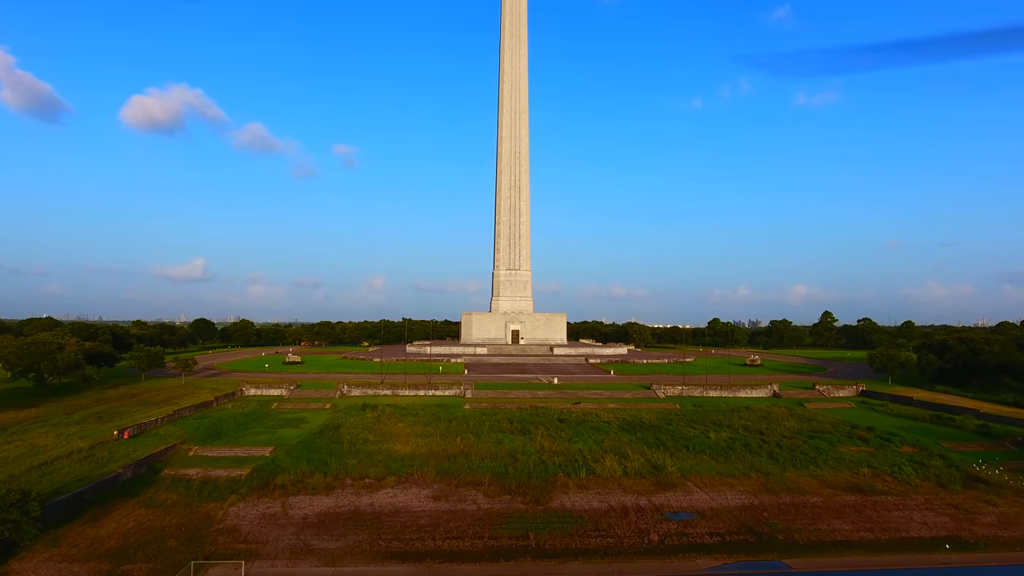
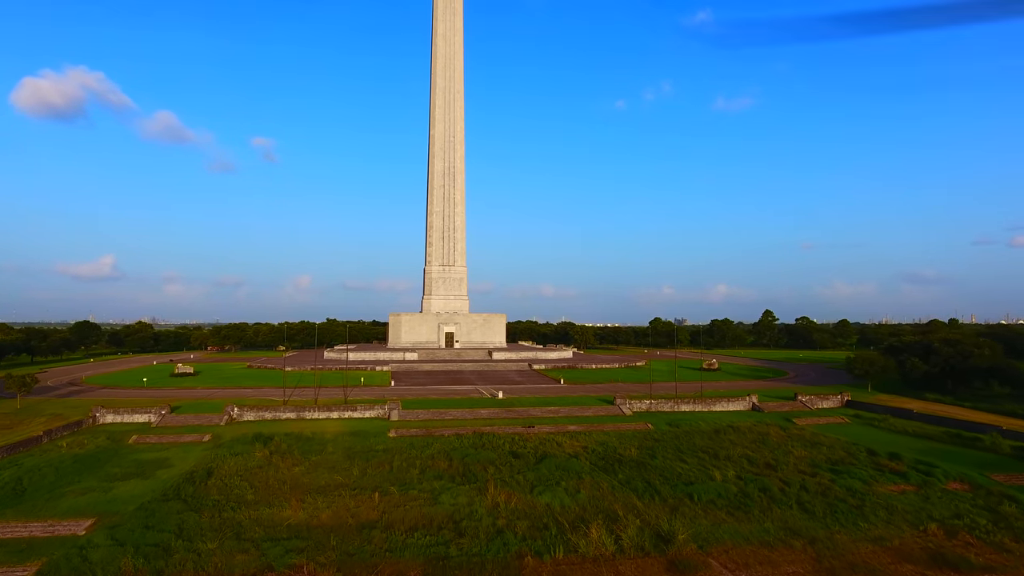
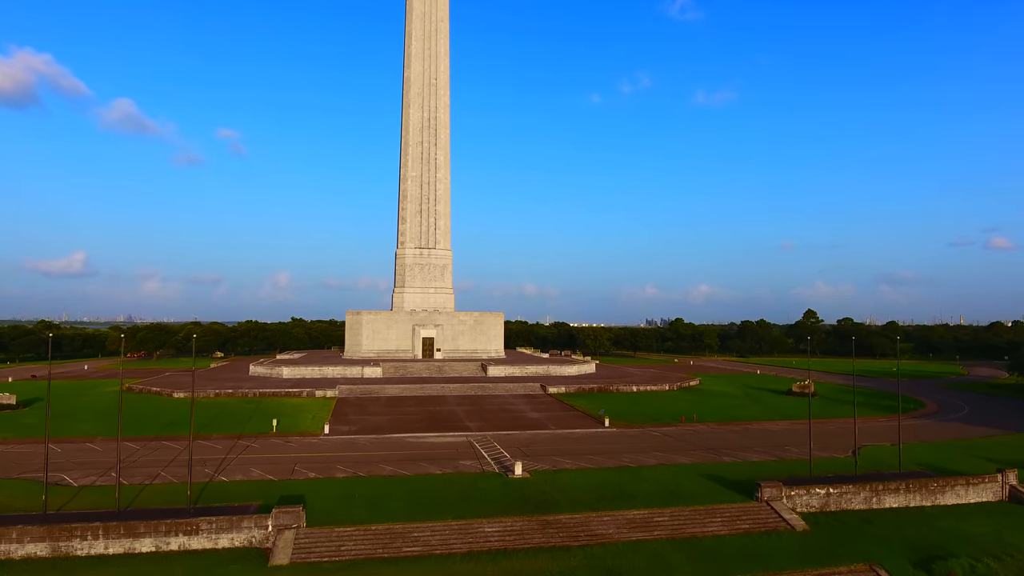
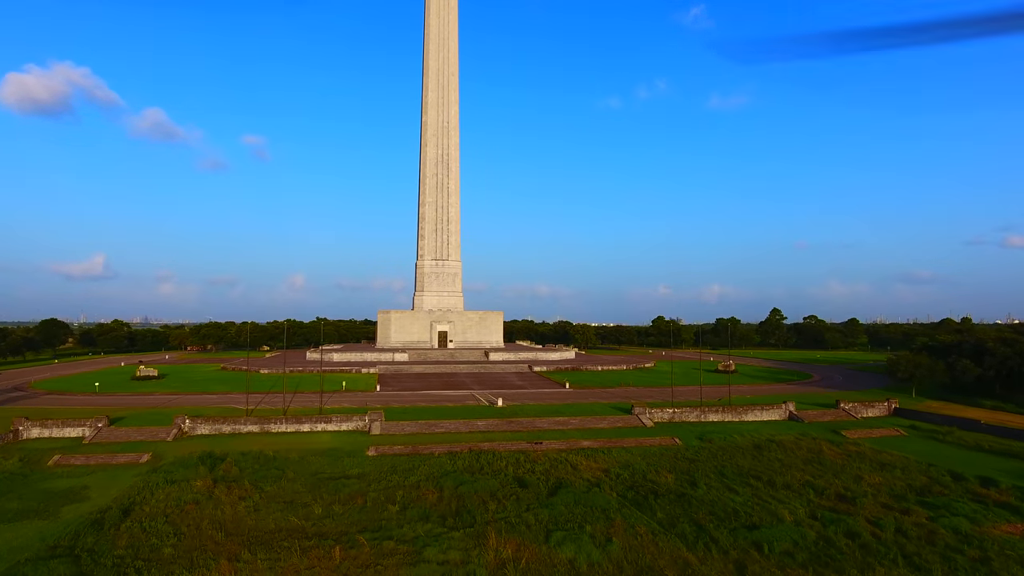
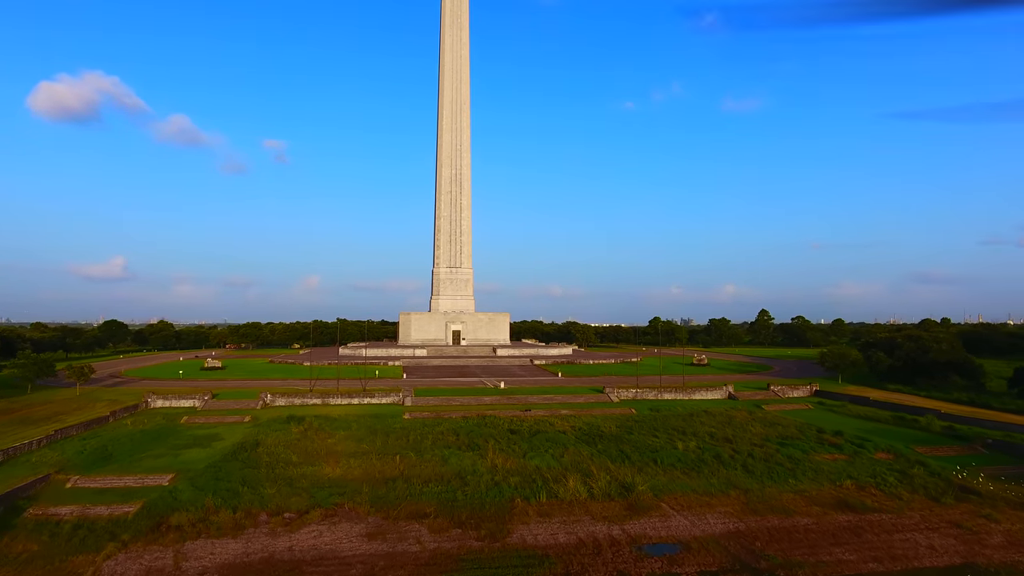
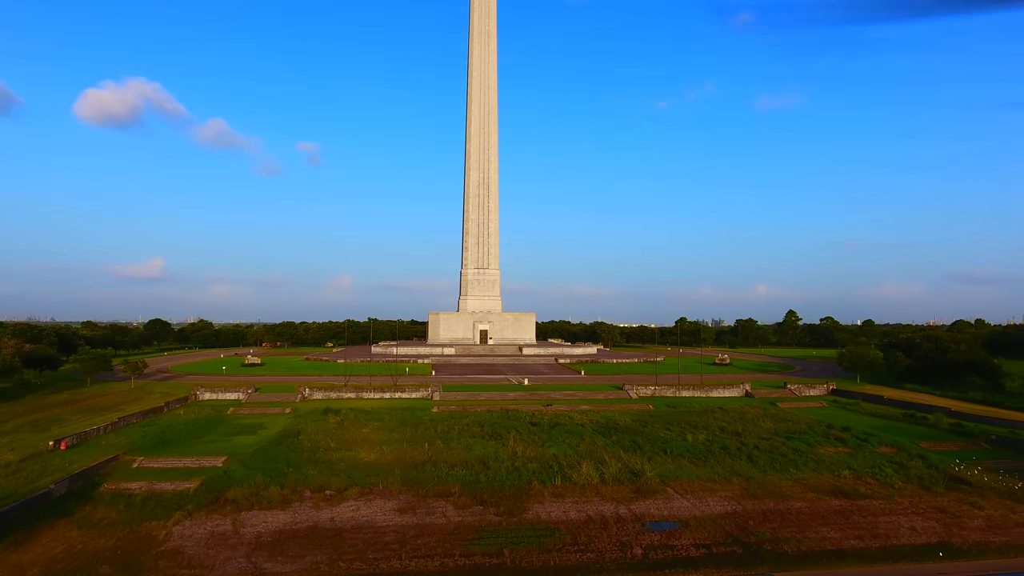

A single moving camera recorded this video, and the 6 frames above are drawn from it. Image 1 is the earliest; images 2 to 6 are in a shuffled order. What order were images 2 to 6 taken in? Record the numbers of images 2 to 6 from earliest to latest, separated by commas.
6, 5, 2, 4, 3
